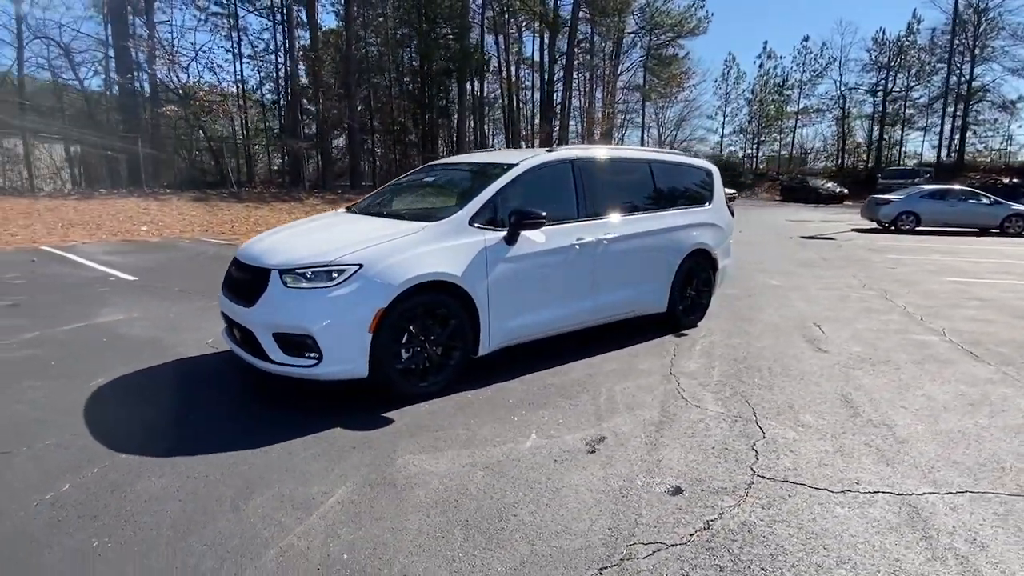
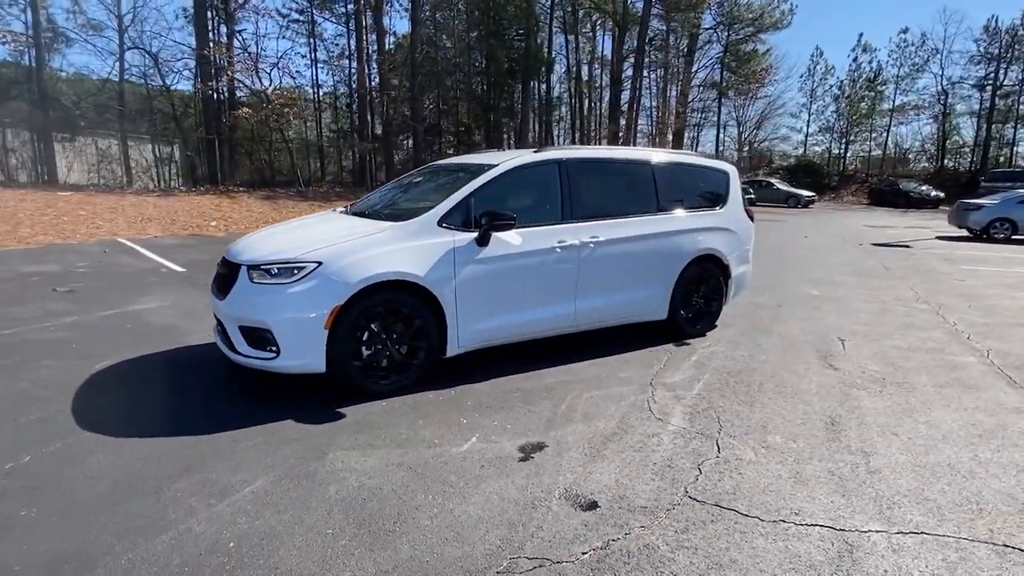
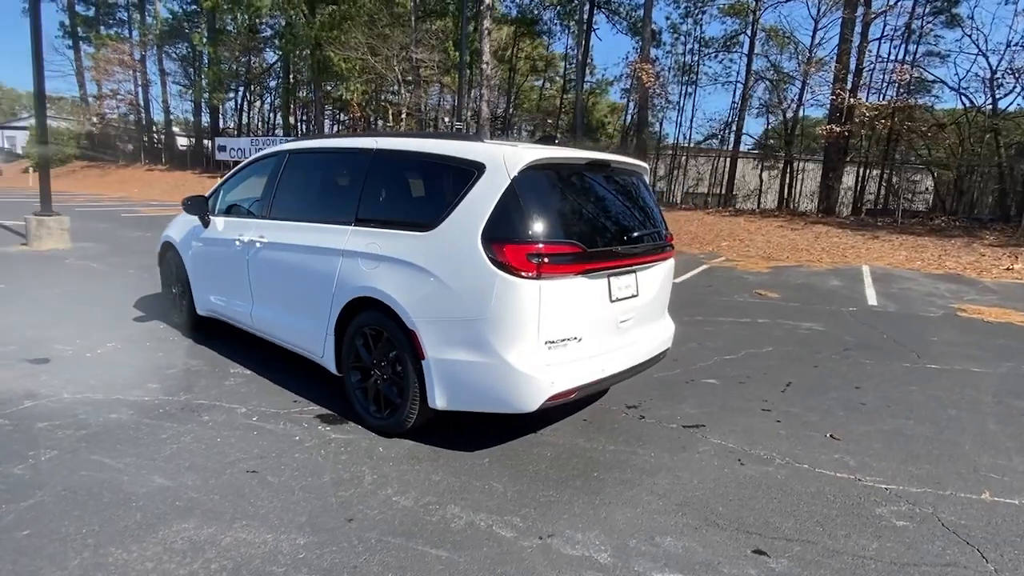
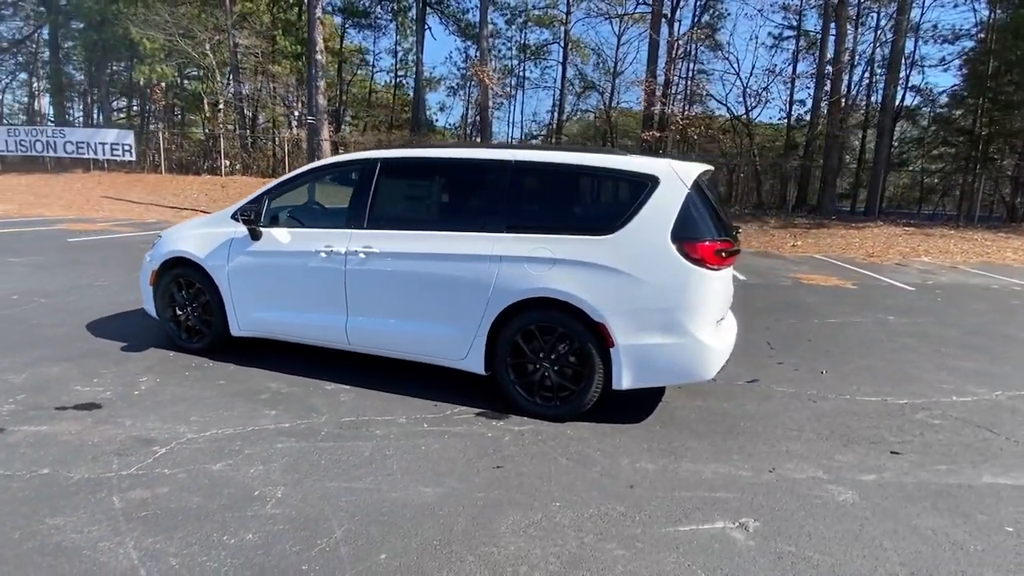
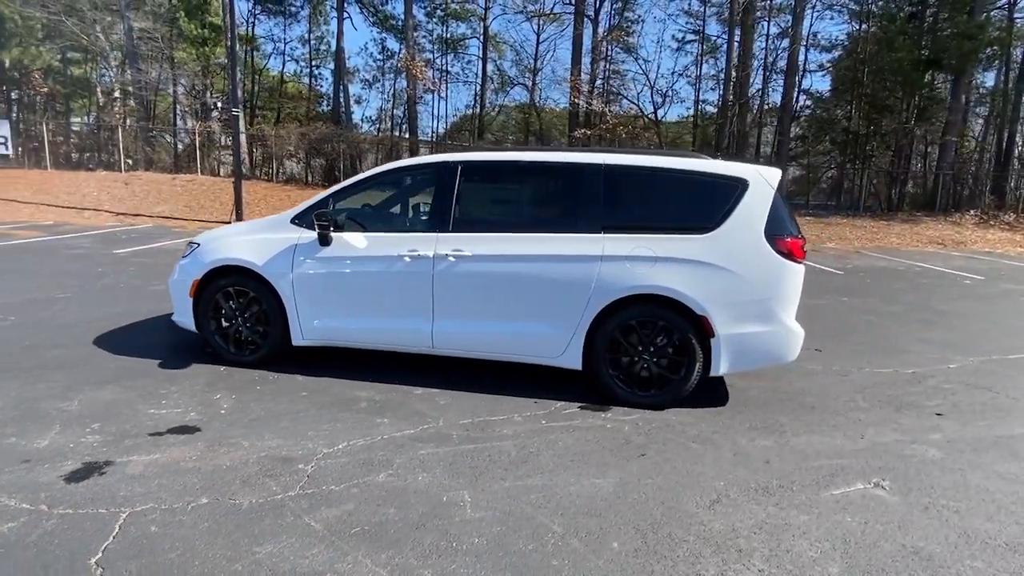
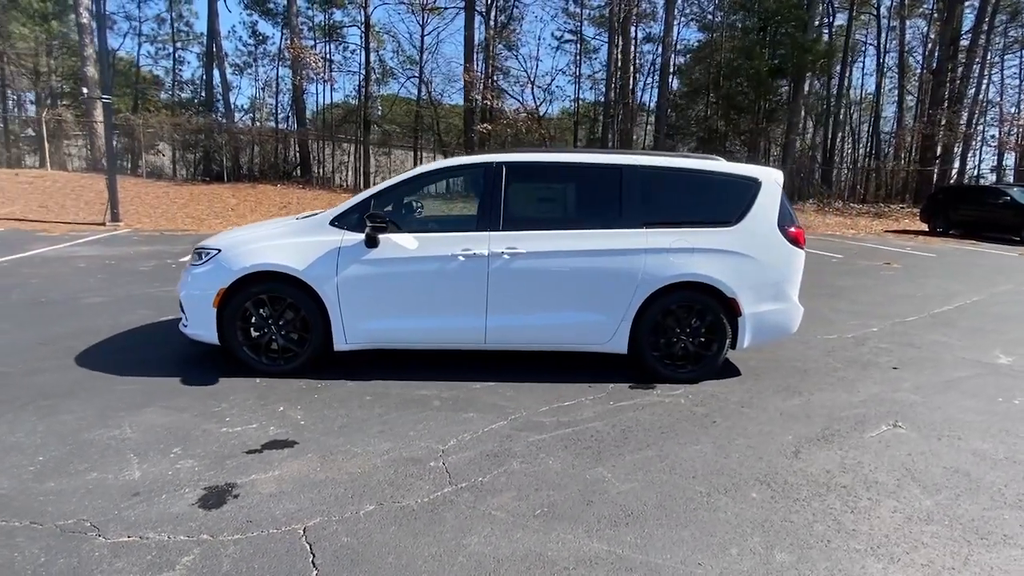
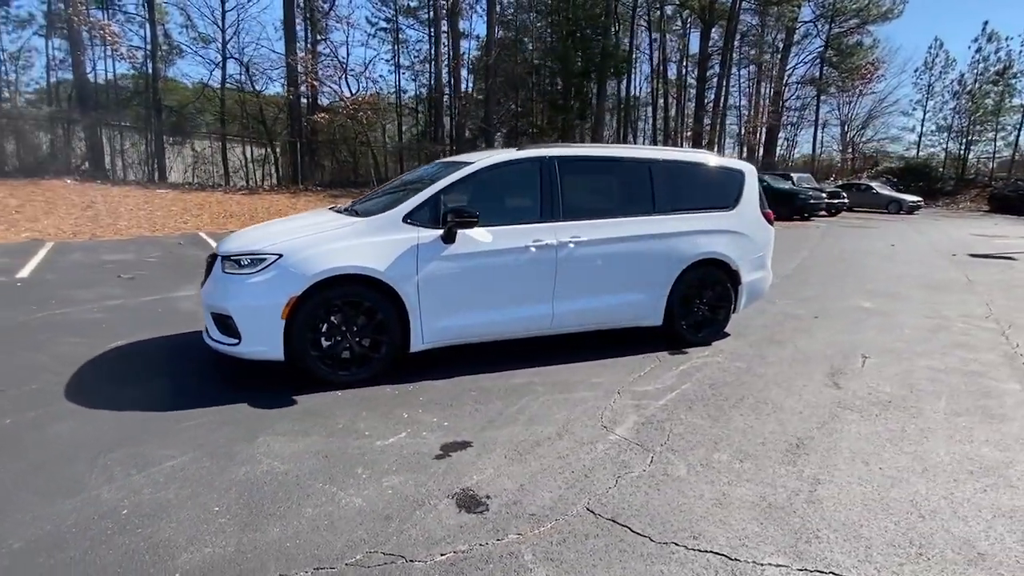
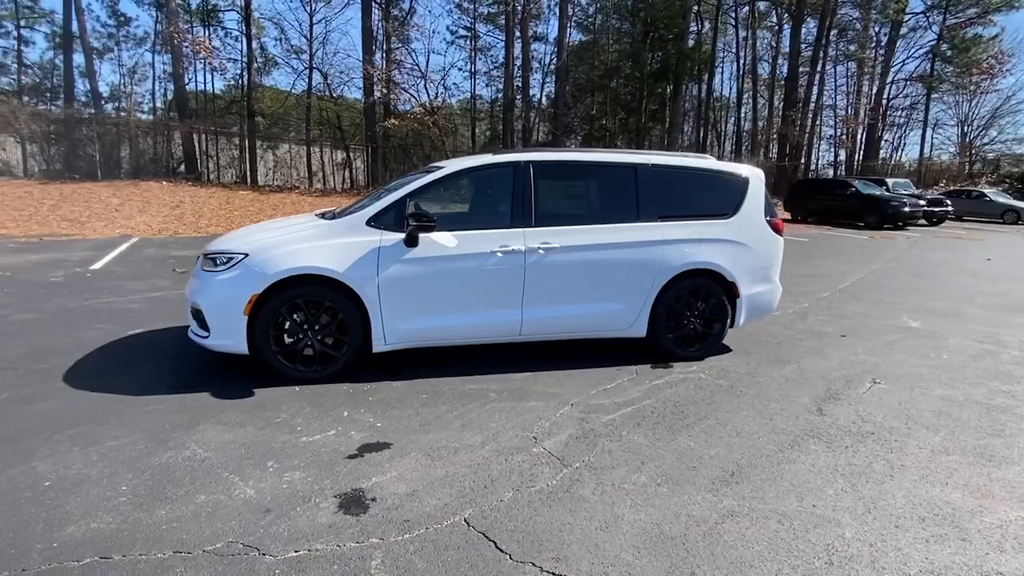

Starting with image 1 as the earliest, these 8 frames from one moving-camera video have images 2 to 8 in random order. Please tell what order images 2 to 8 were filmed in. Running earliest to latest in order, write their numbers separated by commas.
2, 7, 8, 6, 5, 4, 3
